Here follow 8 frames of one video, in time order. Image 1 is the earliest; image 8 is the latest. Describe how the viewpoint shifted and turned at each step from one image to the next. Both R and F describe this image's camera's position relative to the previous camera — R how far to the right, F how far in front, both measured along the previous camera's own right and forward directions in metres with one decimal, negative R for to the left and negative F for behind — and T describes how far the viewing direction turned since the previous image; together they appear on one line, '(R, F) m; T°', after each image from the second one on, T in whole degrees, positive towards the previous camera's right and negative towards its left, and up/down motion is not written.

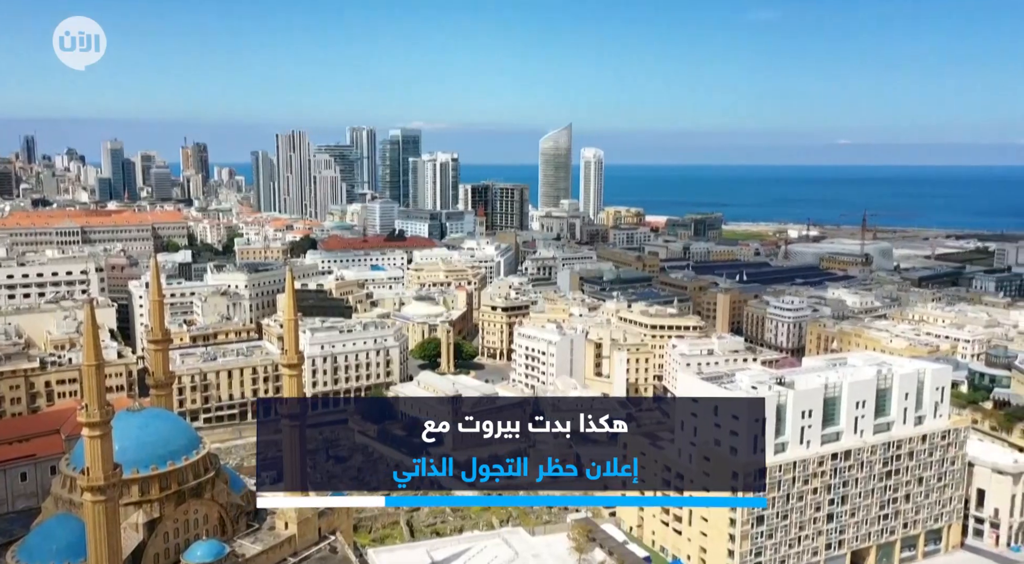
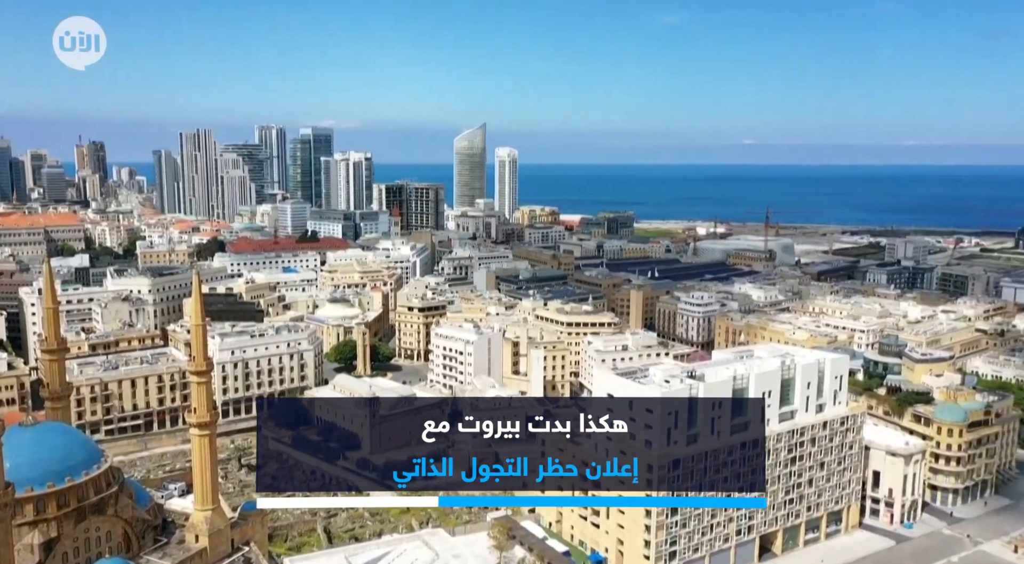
(+0.3, -0.1) m; +5°
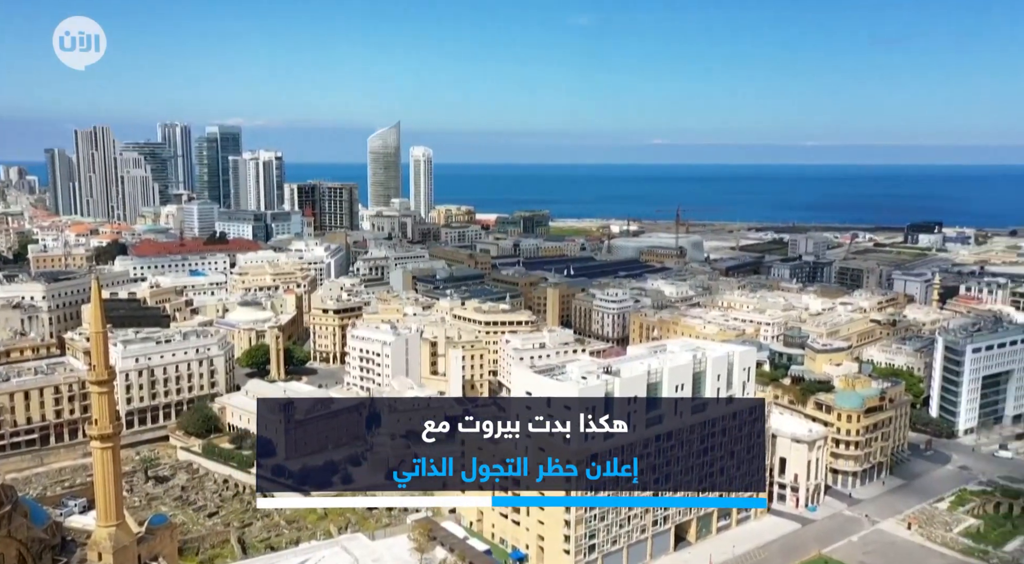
(-0.1, +0.2) m; +6°
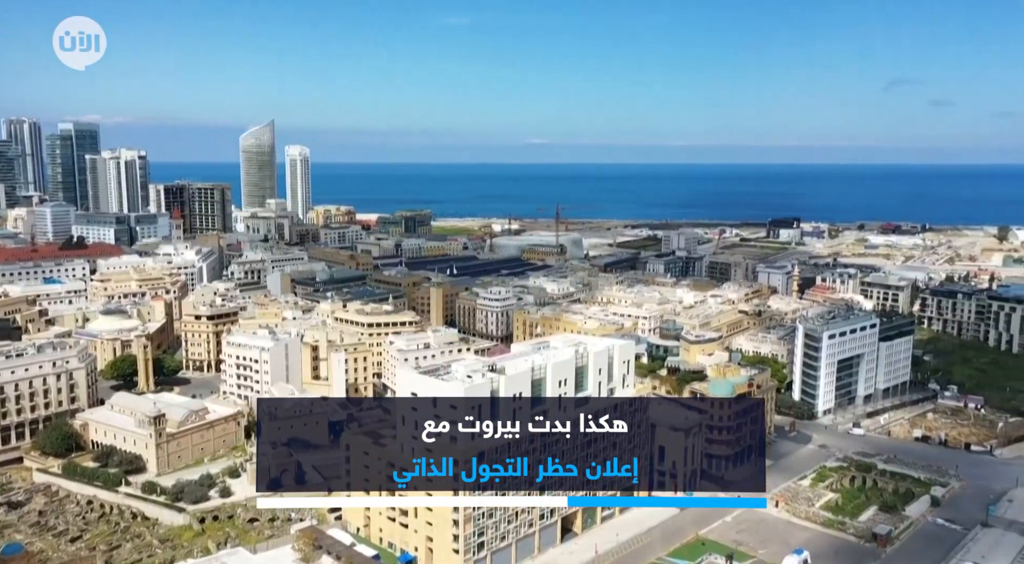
(0.0, +0.2) m; +8°
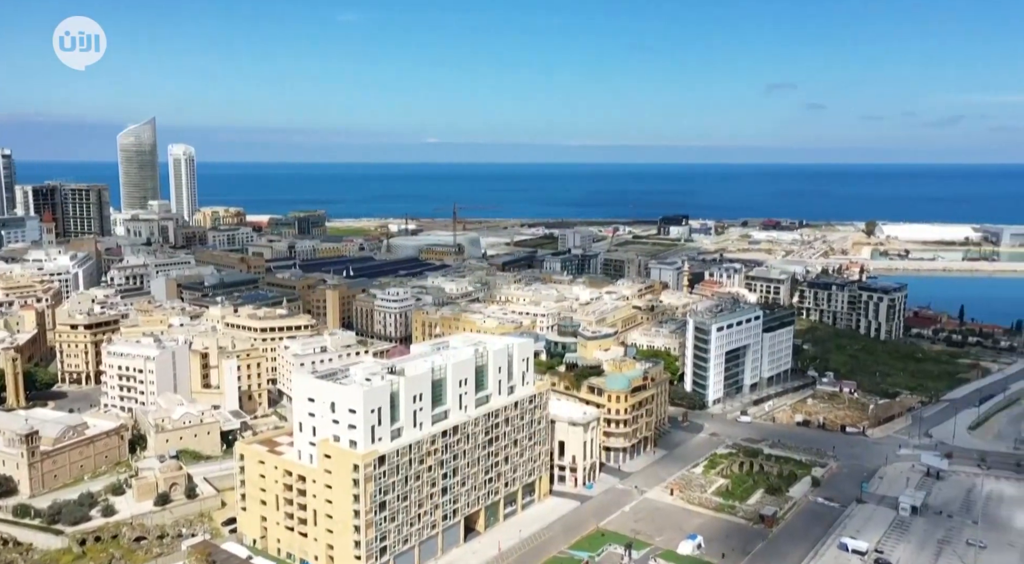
(0.0, +0.3) m; +7°
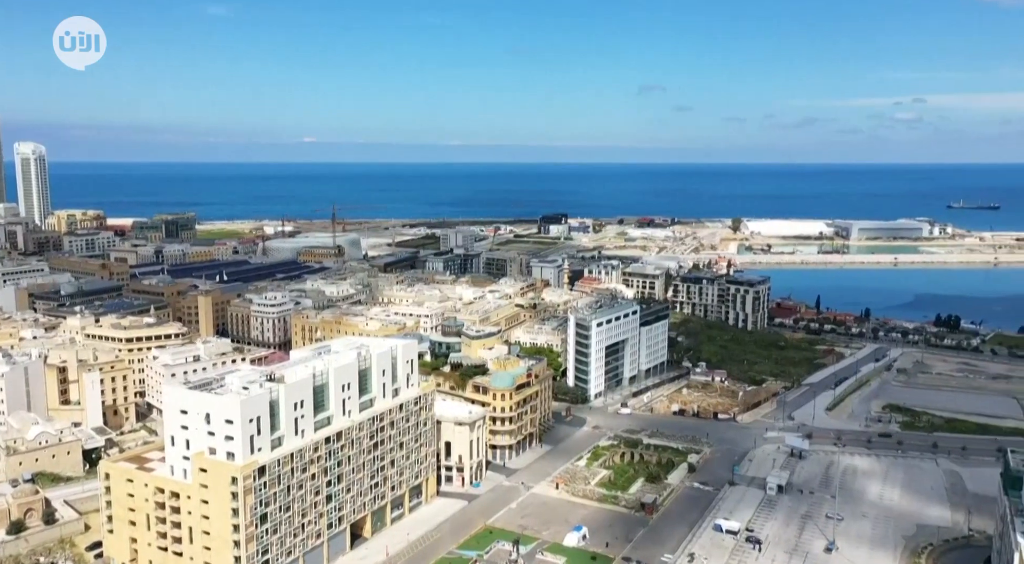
(0.0, +0.4) m; +8°
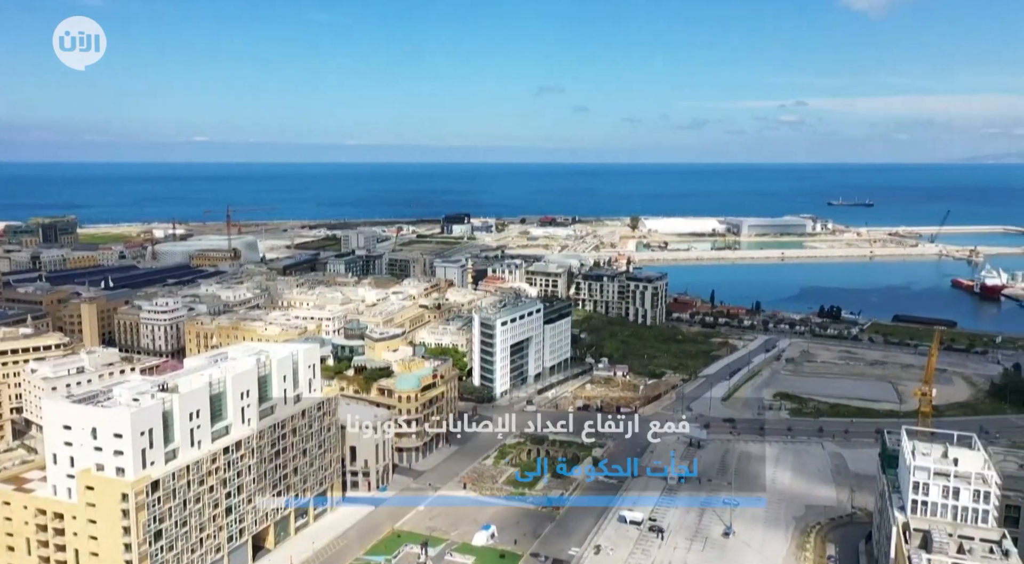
(0.0, +0.5) m; +6°
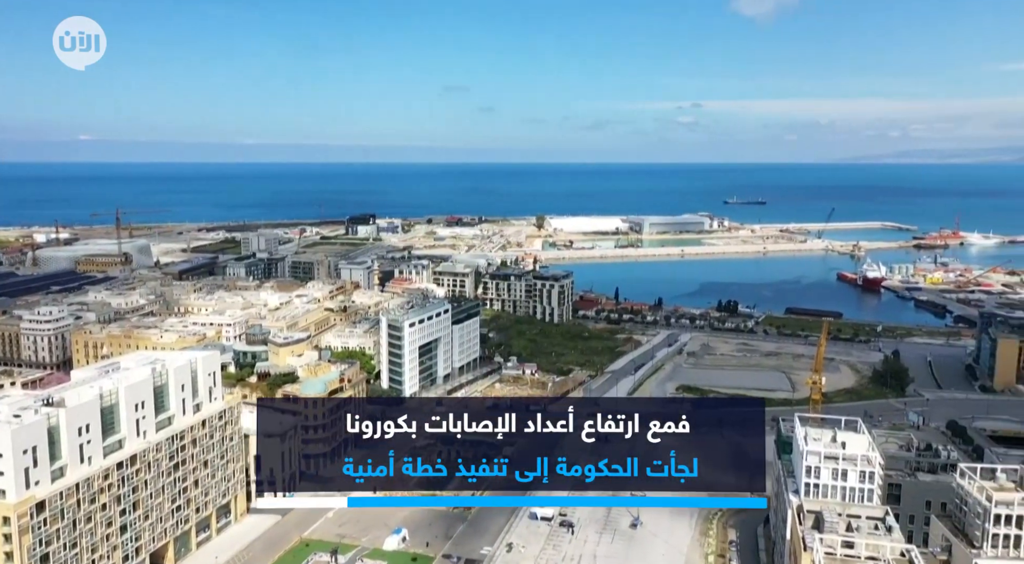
(+0.1, +0.1) m; +6°
